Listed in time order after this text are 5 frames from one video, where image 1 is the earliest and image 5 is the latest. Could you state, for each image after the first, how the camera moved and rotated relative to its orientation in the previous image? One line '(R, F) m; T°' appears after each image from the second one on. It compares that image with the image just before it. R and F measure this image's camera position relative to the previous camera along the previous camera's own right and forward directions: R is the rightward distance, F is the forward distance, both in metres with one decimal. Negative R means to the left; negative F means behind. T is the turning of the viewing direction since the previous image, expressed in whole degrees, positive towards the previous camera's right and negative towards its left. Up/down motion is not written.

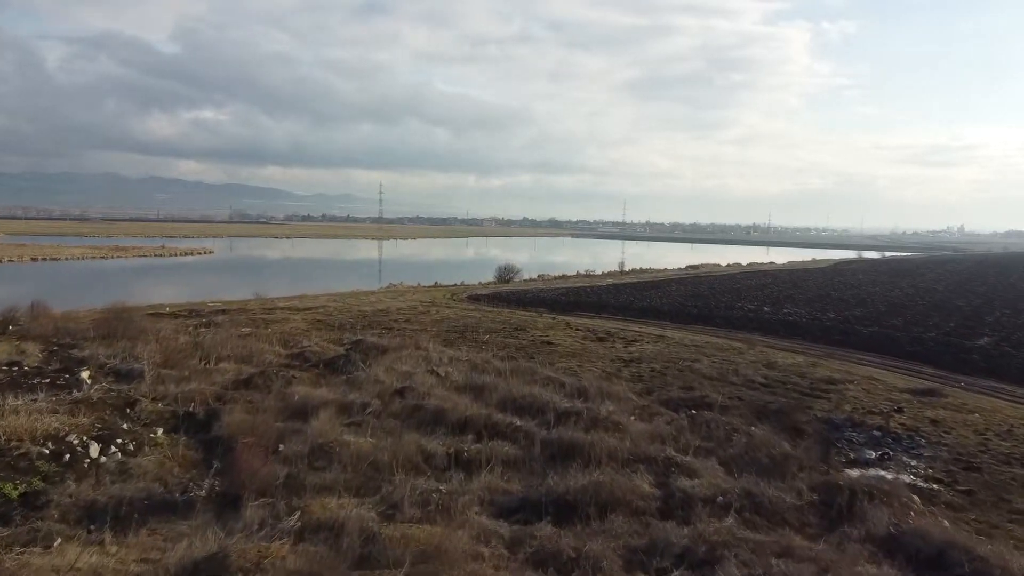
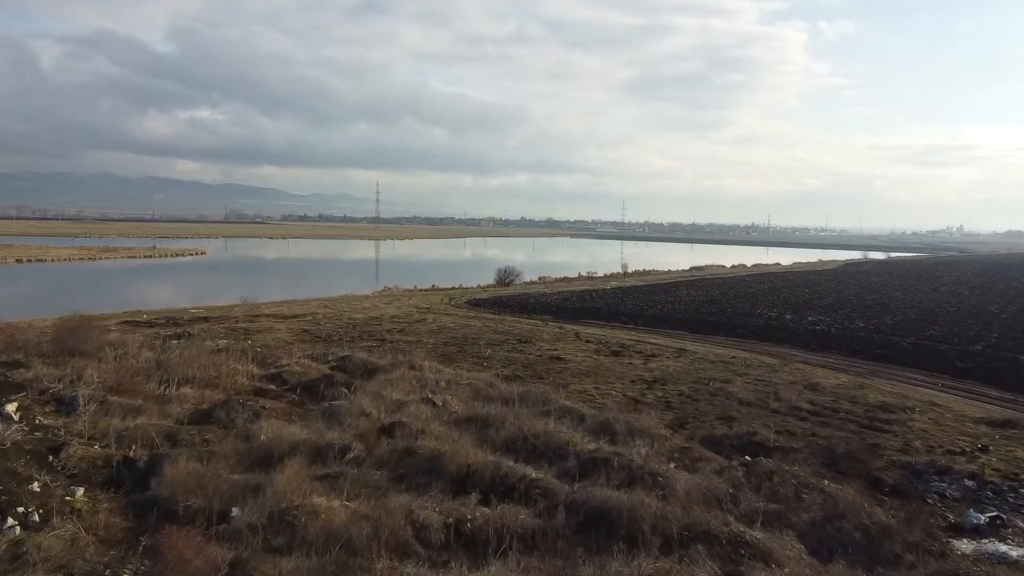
(-0.1, +1.7) m; 0°
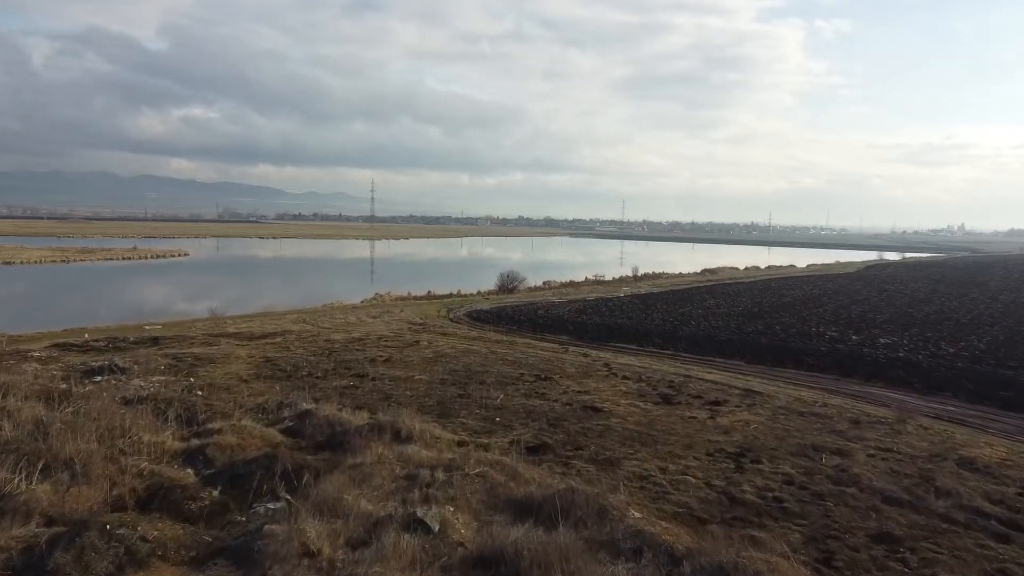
(-0.3, +3.6) m; 0°
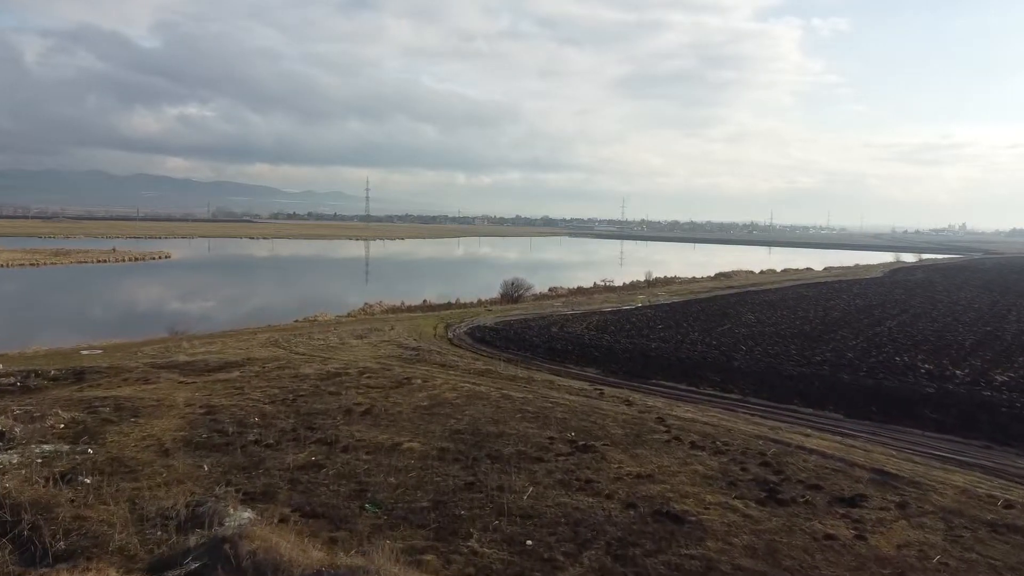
(-0.3, +3.6) m; 0°
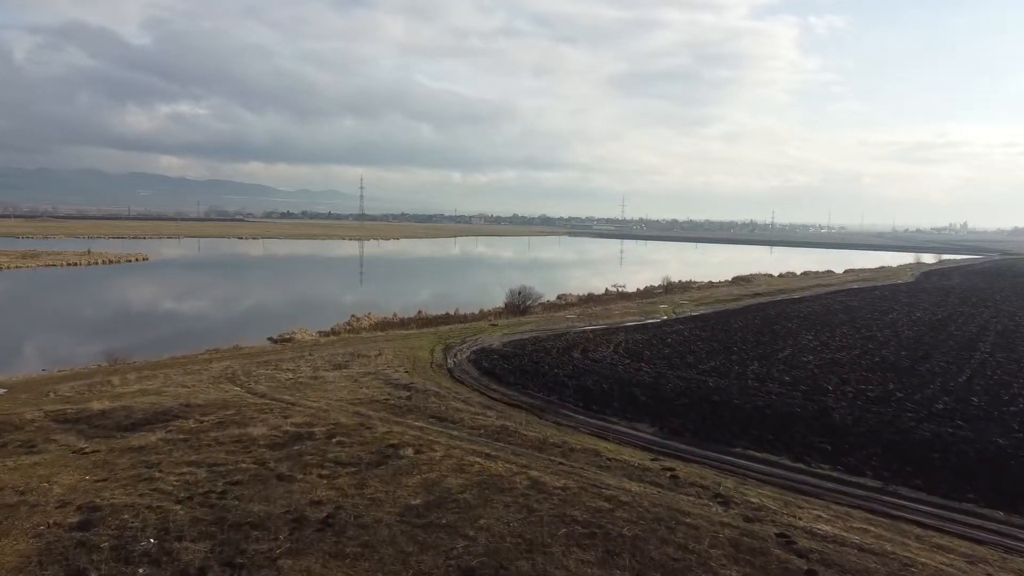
(-0.4, +3.9) m; 0°
